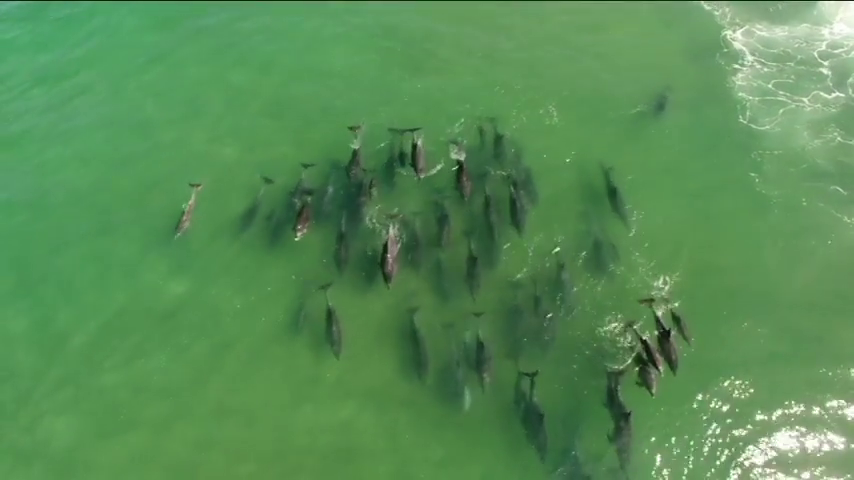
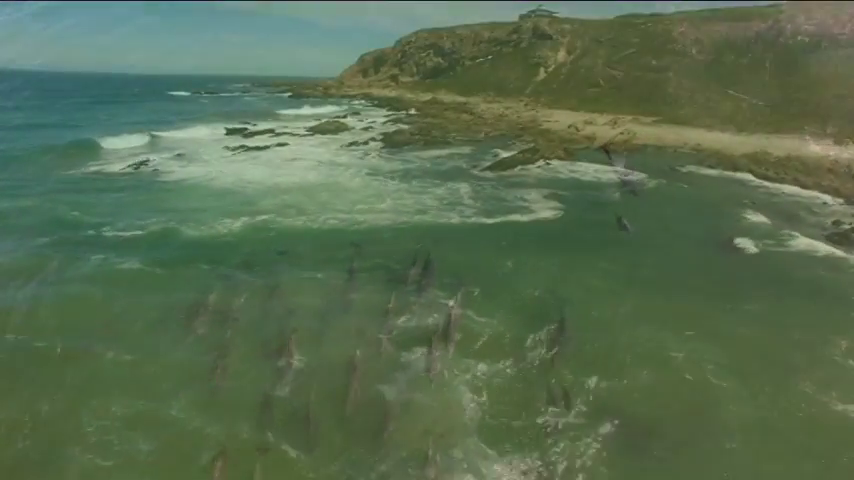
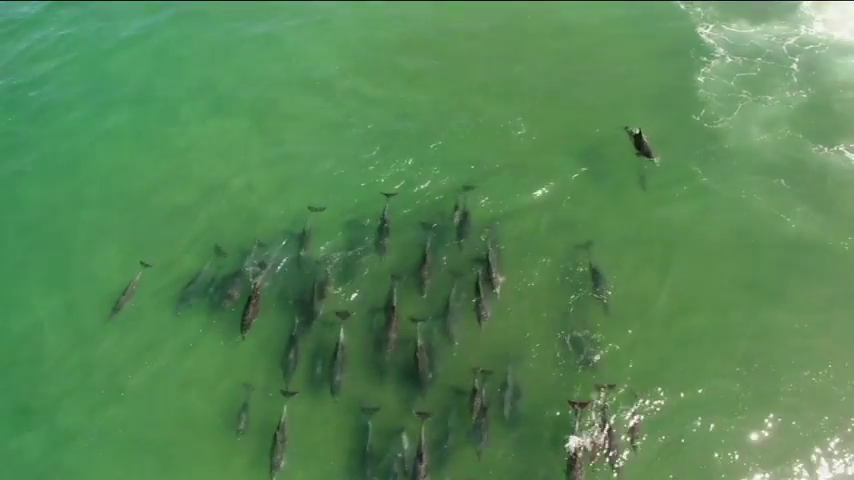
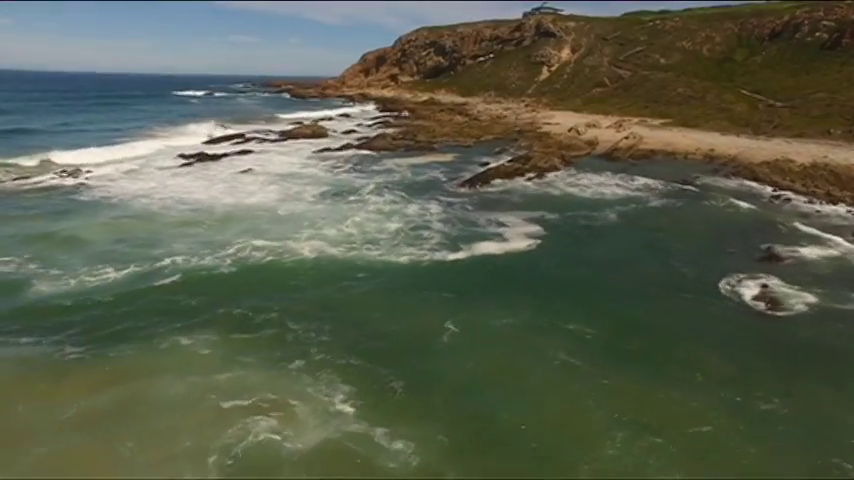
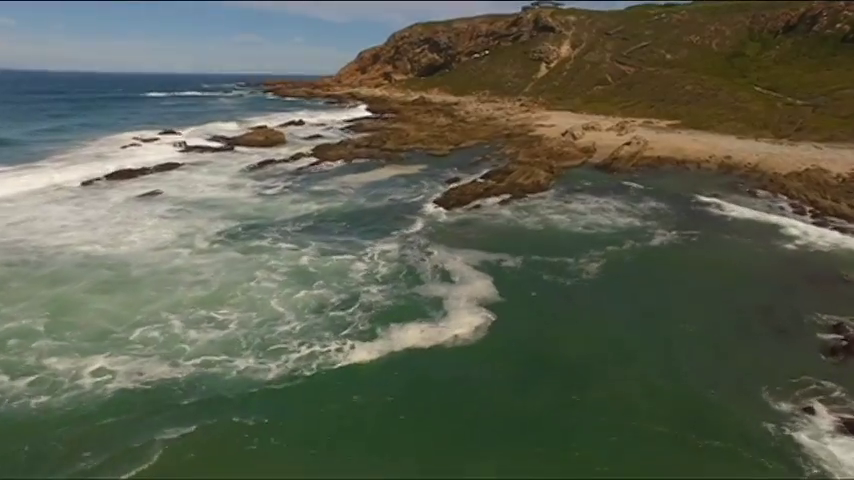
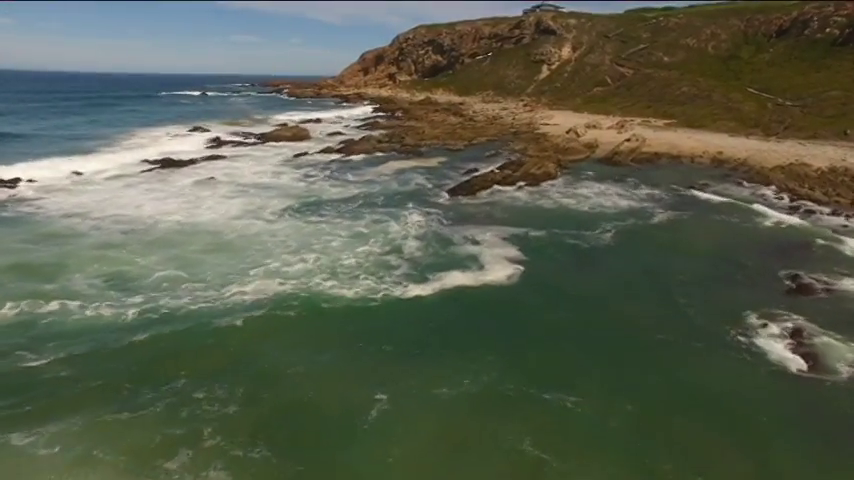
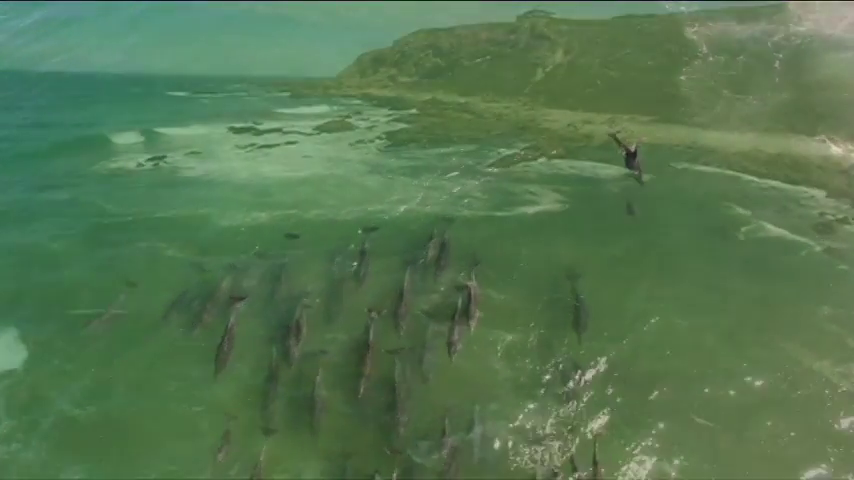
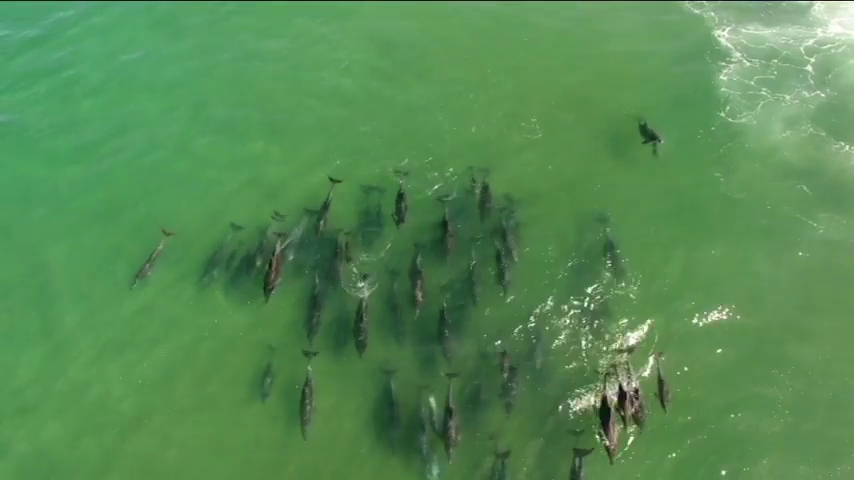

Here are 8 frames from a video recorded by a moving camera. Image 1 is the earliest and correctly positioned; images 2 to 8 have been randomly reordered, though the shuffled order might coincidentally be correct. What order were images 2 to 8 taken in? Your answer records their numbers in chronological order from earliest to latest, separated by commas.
8, 3, 7, 2, 4, 6, 5
